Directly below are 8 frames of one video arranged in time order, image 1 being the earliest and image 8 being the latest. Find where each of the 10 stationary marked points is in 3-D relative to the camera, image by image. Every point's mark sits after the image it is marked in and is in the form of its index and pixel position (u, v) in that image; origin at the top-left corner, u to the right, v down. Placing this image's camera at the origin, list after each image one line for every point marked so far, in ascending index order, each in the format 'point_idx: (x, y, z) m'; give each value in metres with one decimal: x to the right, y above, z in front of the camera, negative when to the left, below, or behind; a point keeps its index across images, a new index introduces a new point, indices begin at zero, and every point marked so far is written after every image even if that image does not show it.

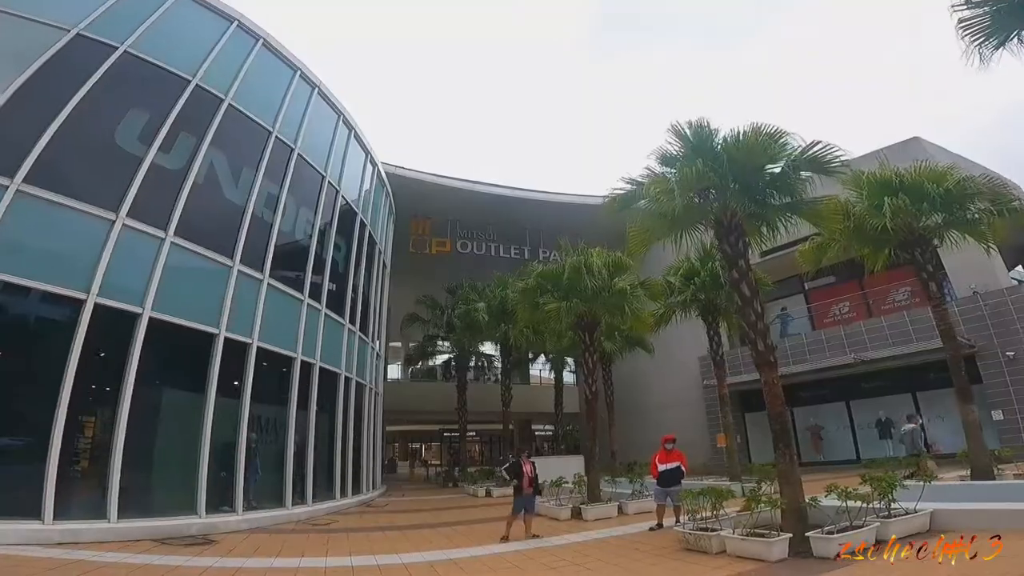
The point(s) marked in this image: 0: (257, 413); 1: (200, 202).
0: (-4.9, -2.2, +10.1) m
1: (-5.8, +1.6, +9.9) m
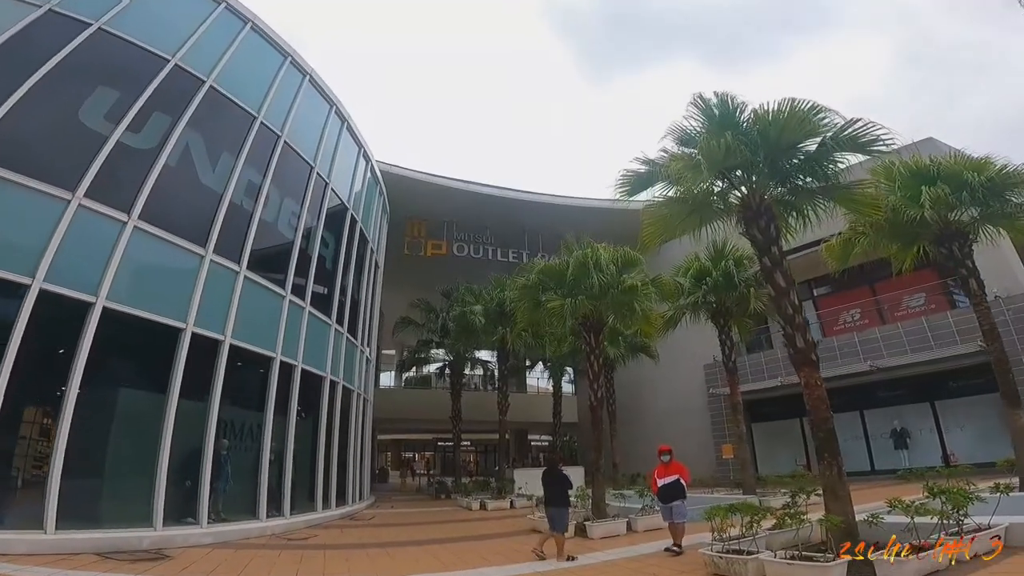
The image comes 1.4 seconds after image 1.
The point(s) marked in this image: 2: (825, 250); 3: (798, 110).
0: (-4.9, -2.1, +9.2) m
1: (-5.8, +1.7, +9.1) m
2: (+6.0, +0.7, +10.3) m
3: (+3.7, +2.3, +6.8) m
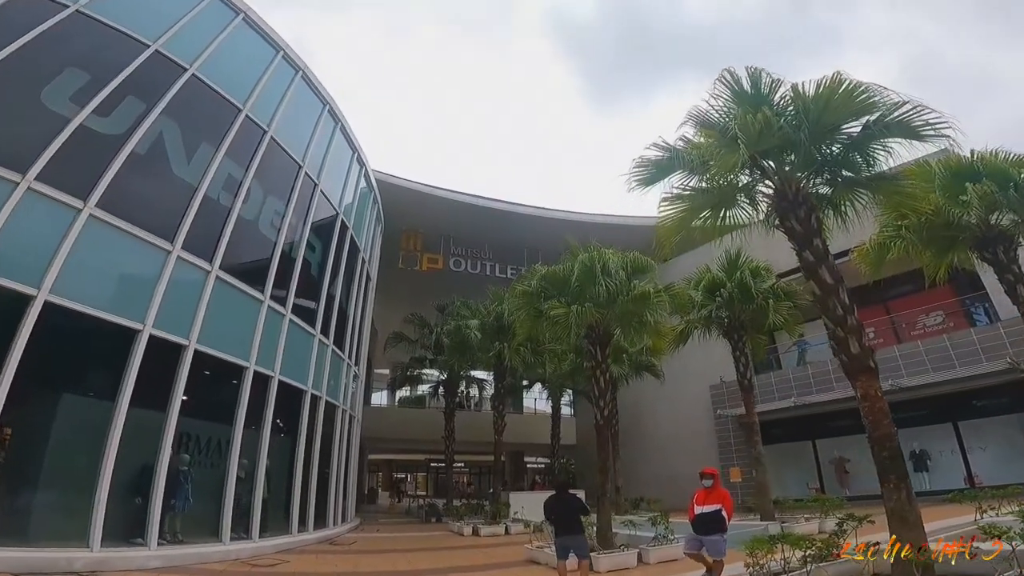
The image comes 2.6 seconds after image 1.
0: (-4.9, -2.1, +8.2) m
1: (-5.7, +1.7, +8.2) m
2: (+6.0, +0.5, +9.5) m
3: (+3.7, +2.3, +6.1) m
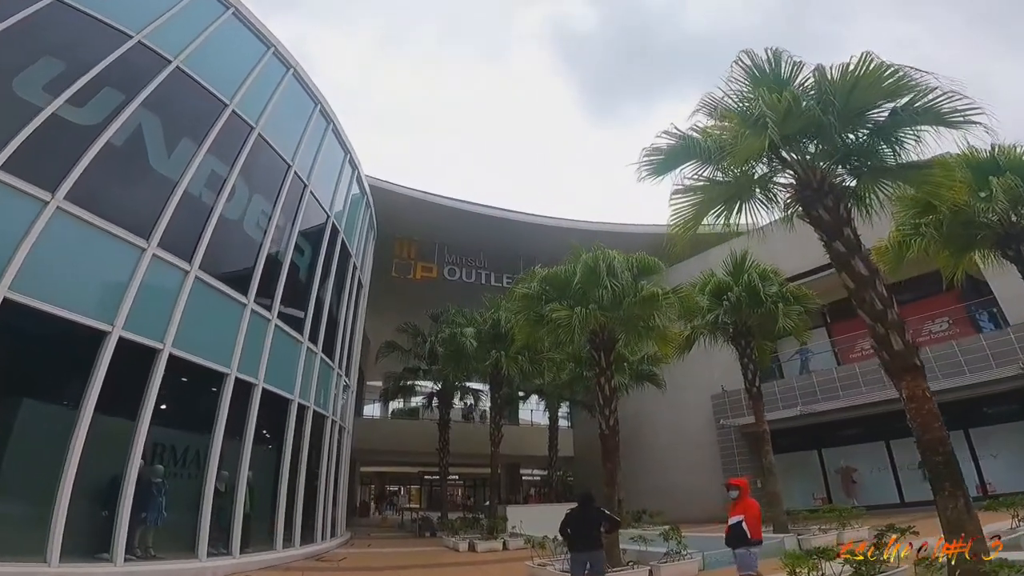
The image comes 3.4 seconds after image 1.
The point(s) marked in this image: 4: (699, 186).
0: (-4.9, -2.1, +7.6) m
1: (-5.7, +1.7, +7.7) m
2: (+5.9, +0.5, +9.1) m
3: (+3.7, +2.3, +5.7) m
4: (+2.4, +1.3, +6.8) m
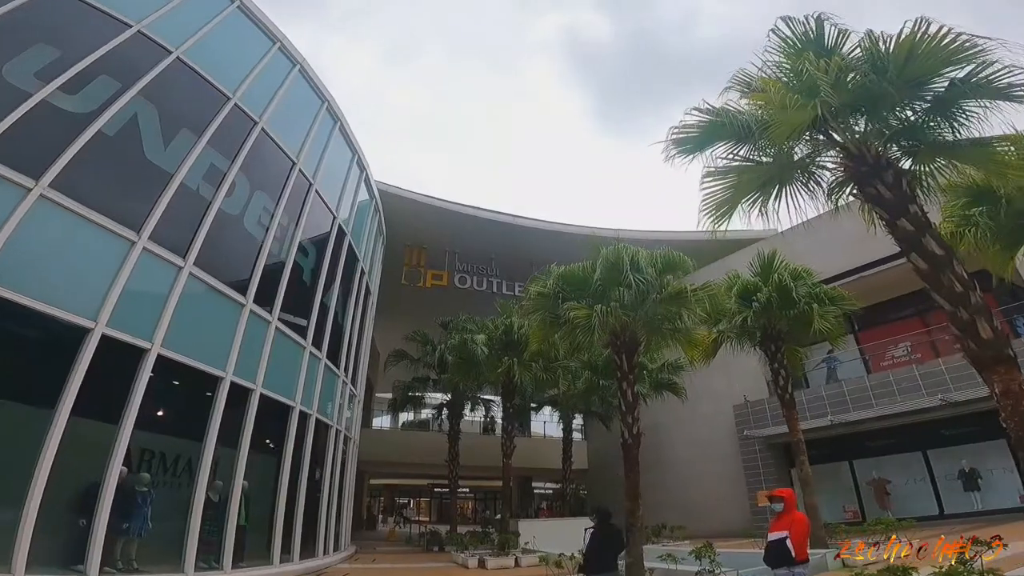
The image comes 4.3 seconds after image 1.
0: (-4.7, -2.0, +7.1) m
1: (-5.5, +1.8, +7.3) m
2: (+6.2, +0.5, +8.4) m
3: (+3.9, +2.4, +5.1) m
4: (+2.5, +1.4, +6.2) m
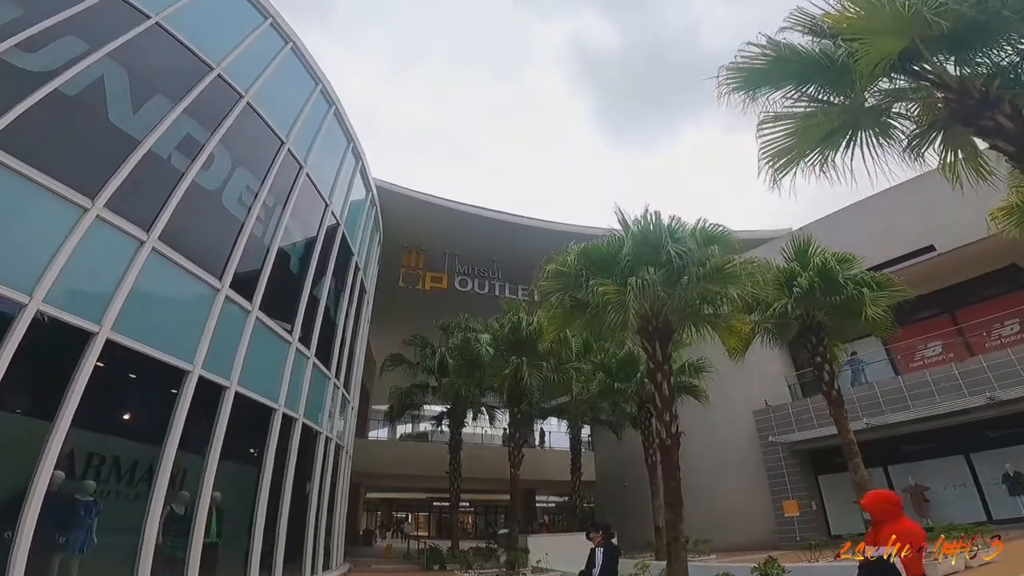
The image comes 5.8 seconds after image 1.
0: (-4.5, -1.7, +6.0) m
1: (-5.4, +2.0, +6.3) m
2: (+6.4, +0.8, +7.4) m
3: (+4.1, +2.8, +4.1) m
4: (+2.7, +1.7, +5.2) m
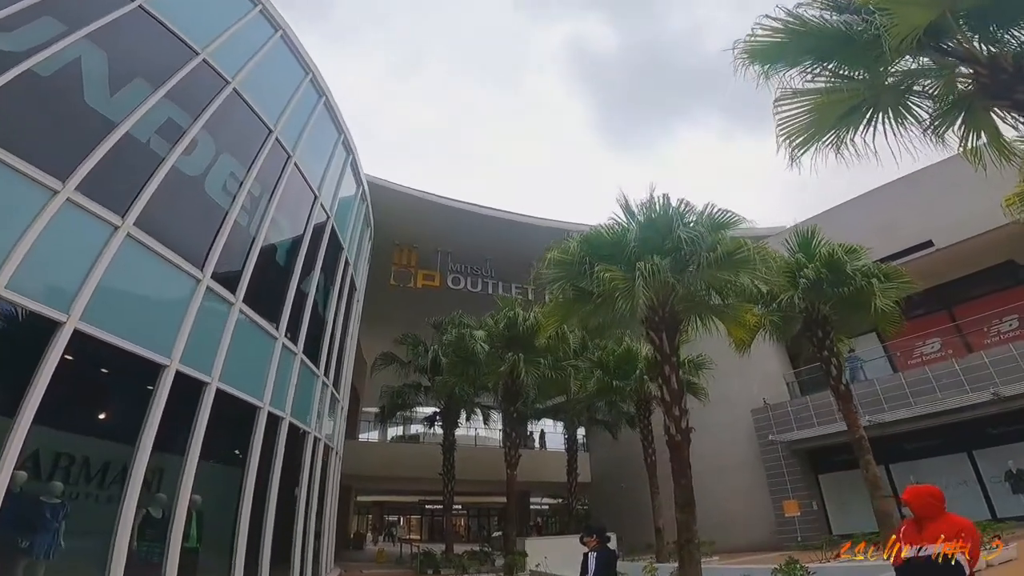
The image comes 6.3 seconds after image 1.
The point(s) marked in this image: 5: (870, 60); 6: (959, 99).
0: (-4.5, -1.6, +5.6) m
1: (-5.3, +2.2, +5.9) m
2: (+6.4, +1.0, +7.1) m
3: (+4.1, +2.9, +3.9) m
4: (+2.8, +1.8, +5.0) m
5: (+3.5, +2.2, +5.3) m
6: (+4.1, +1.8, +5.0) m
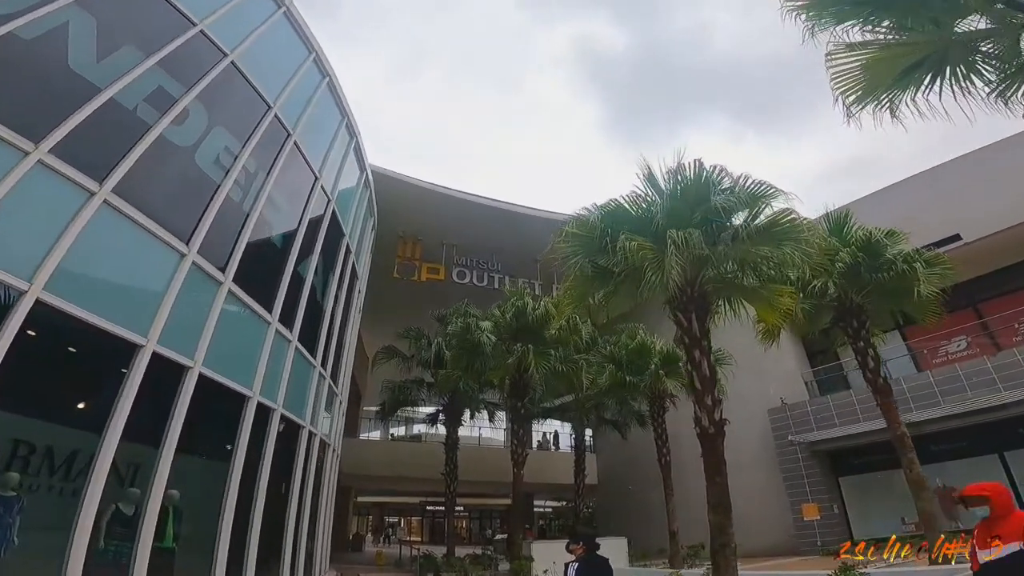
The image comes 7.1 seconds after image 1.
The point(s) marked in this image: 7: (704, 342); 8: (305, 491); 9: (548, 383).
0: (-4.4, -1.3, +5.0) m
1: (-5.2, +2.5, +5.3) m
2: (+6.5, +1.2, +6.5) m
3: (+4.3, +3.2, +3.2) m
4: (+2.9, +2.1, +4.3) m
5: (+3.6, +2.5, +4.7) m
6: (+4.3, +2.0, +4.4) m
7: (+2.1, -0.6, +6.0) m
8: (-3.8, -3.9, +10.3) m
9: (+0.5, -2.7, +14.5) m
